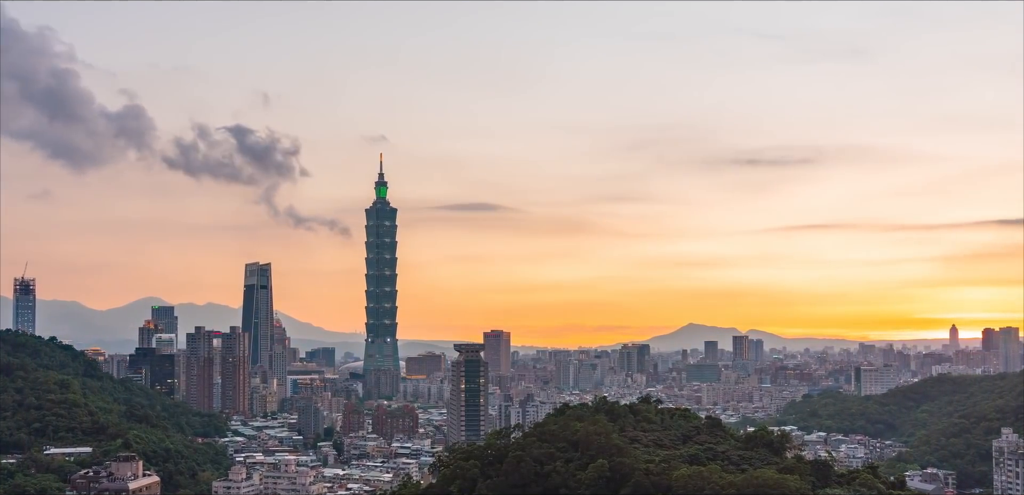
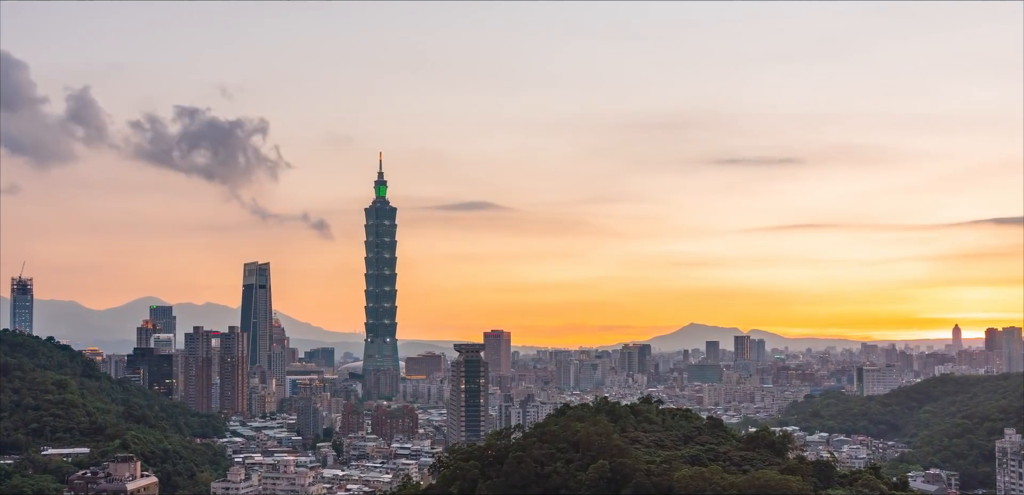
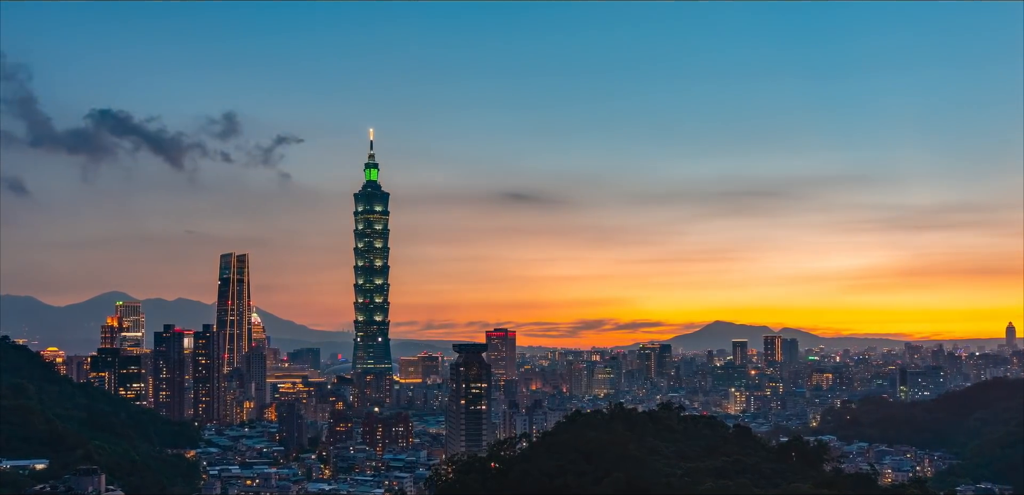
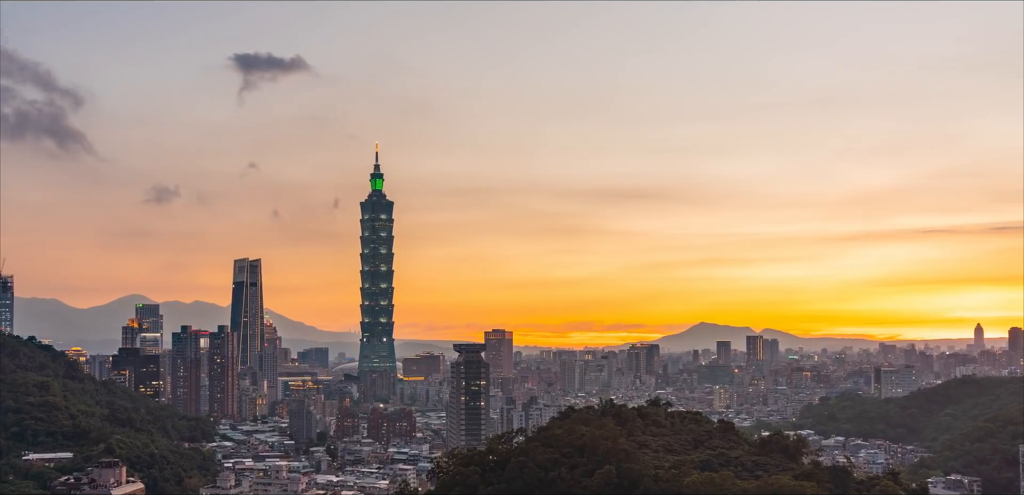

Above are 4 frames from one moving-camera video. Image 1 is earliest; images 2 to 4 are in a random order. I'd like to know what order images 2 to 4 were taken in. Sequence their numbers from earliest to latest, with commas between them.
2, 4, 3
